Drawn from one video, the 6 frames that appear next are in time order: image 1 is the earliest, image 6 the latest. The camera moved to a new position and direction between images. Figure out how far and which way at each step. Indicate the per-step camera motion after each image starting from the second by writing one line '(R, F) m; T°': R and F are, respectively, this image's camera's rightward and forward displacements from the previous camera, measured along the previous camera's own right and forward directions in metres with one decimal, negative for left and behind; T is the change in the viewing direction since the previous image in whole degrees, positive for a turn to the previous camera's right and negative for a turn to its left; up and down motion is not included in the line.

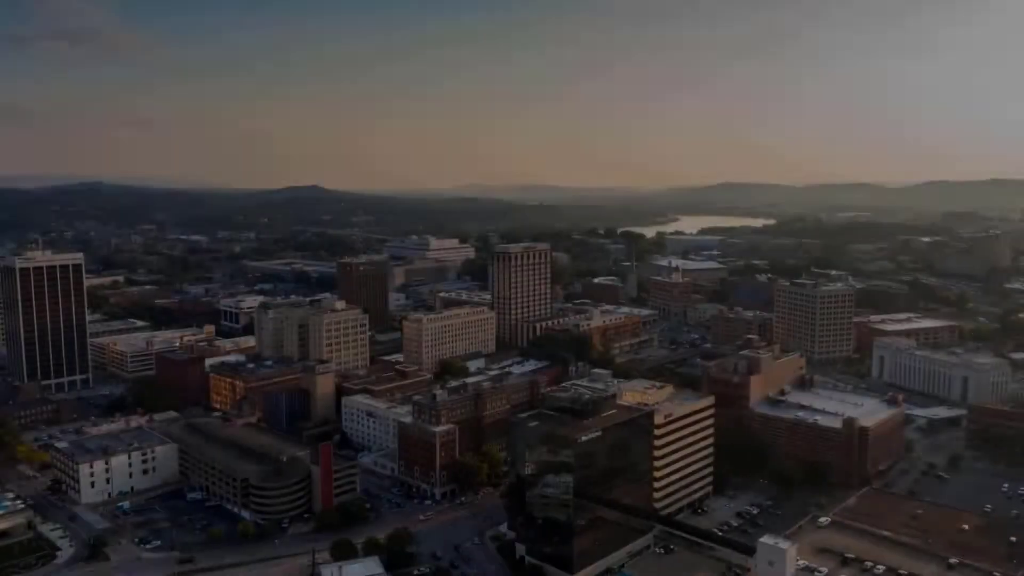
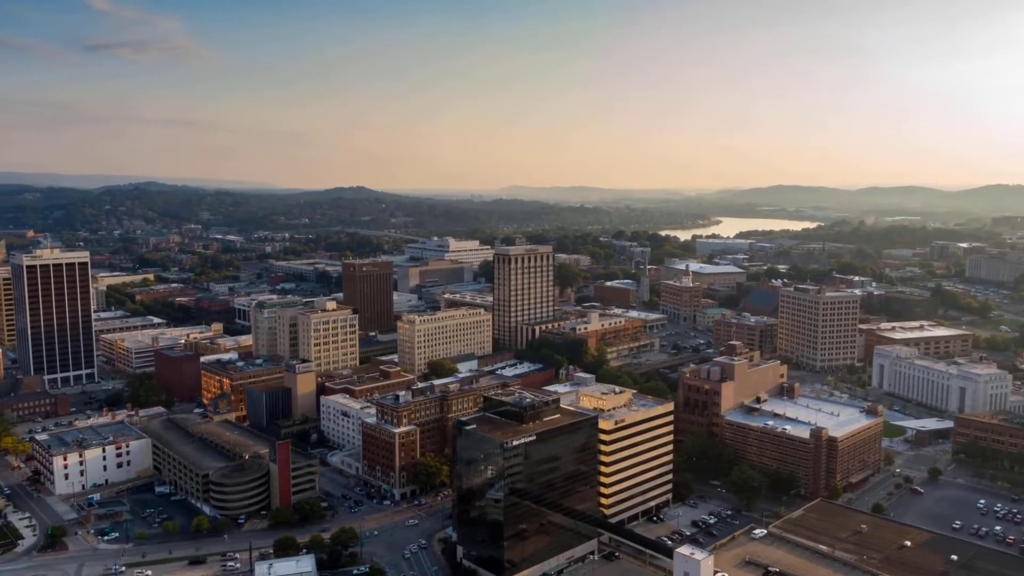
(+4.3, +0.2) m; -3°
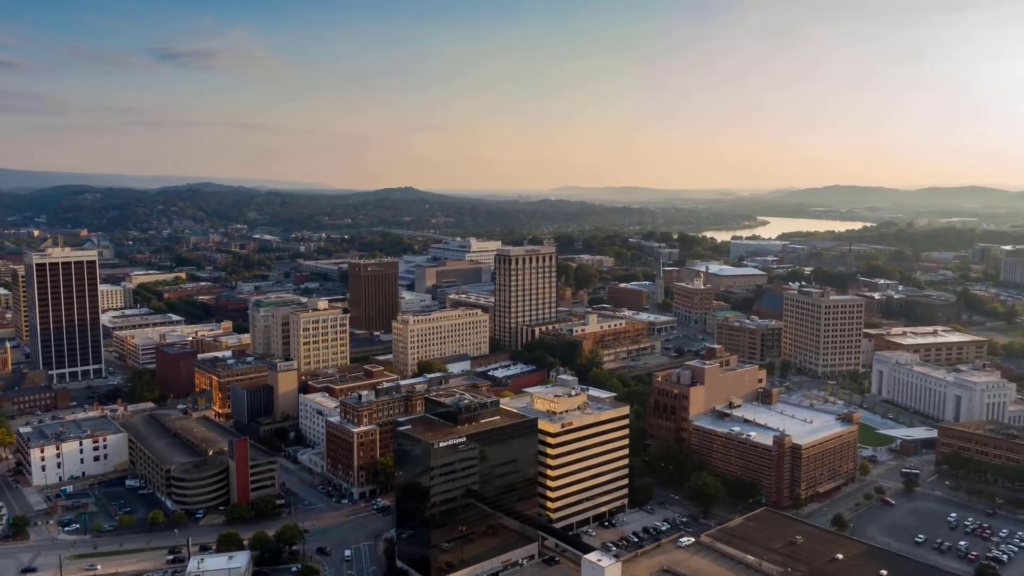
(+4.6, +0.3) m; -4°
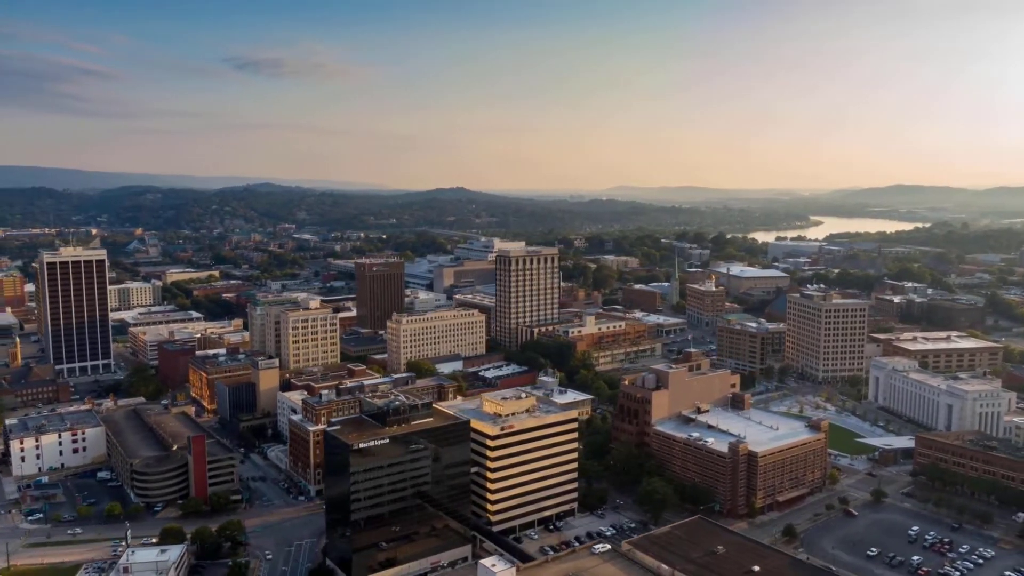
(+5.1, +0.3) m; -4°
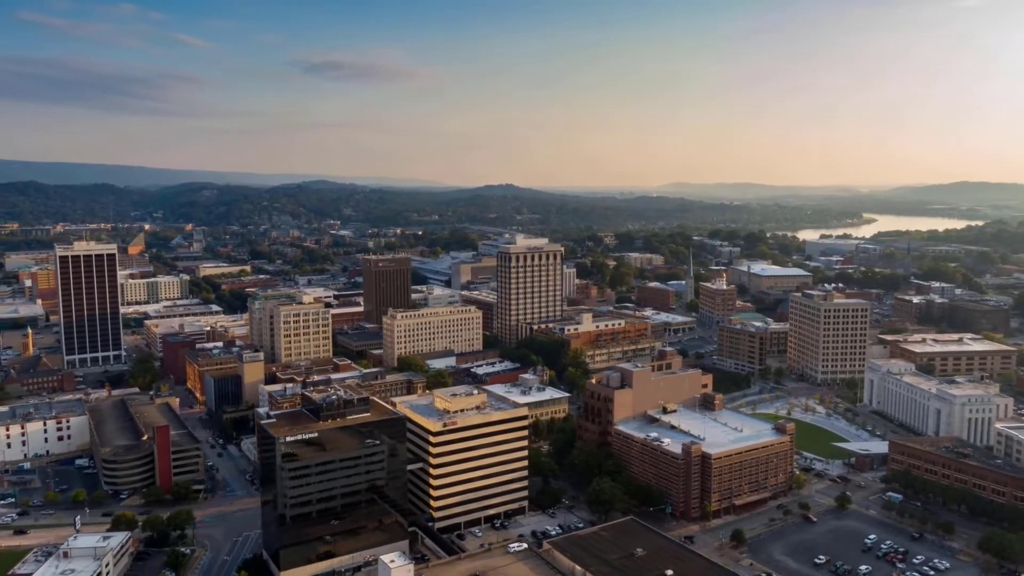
(+4.8, +0.3) m; -4°
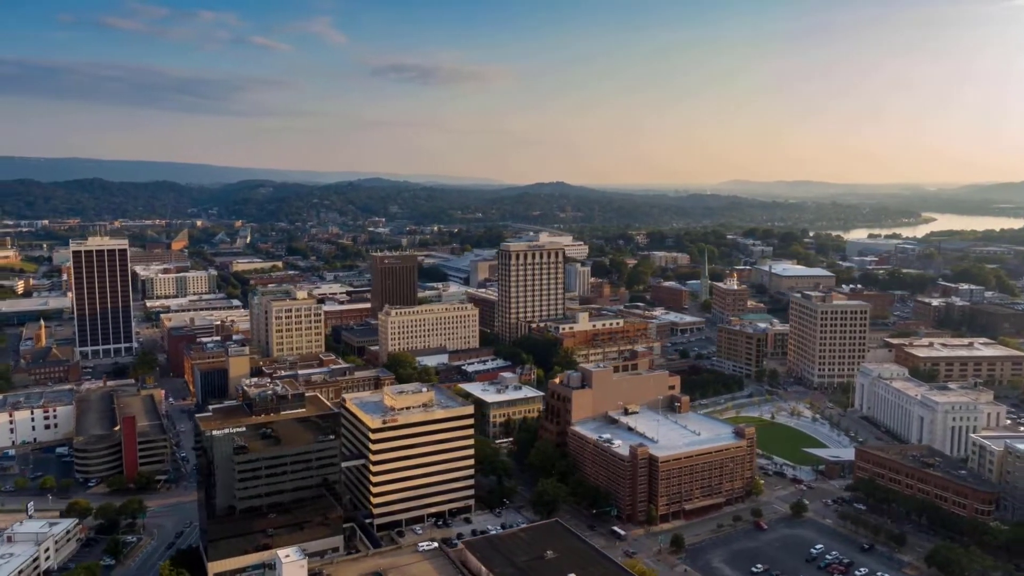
(+5.1, +0.4) m; -4°
